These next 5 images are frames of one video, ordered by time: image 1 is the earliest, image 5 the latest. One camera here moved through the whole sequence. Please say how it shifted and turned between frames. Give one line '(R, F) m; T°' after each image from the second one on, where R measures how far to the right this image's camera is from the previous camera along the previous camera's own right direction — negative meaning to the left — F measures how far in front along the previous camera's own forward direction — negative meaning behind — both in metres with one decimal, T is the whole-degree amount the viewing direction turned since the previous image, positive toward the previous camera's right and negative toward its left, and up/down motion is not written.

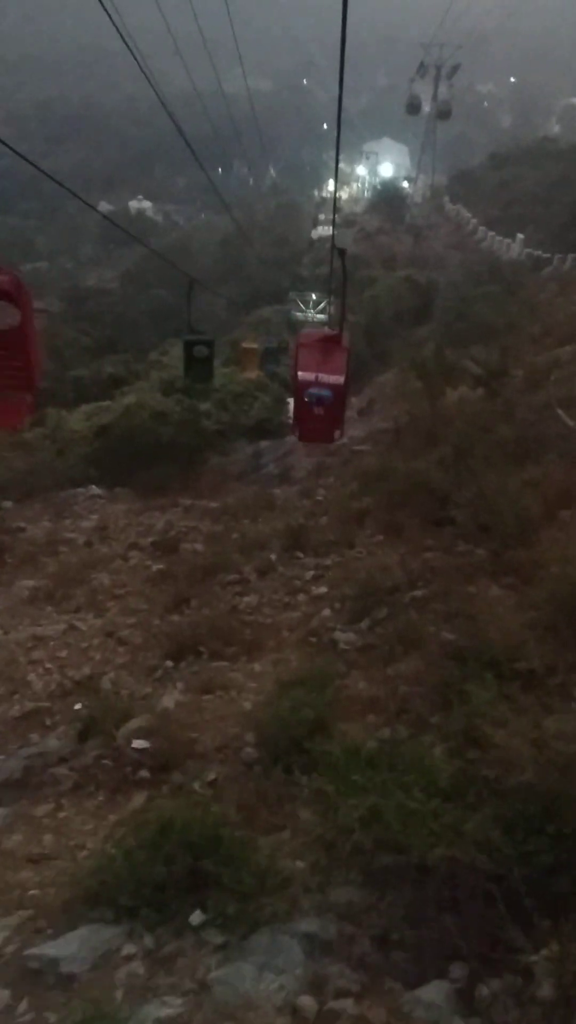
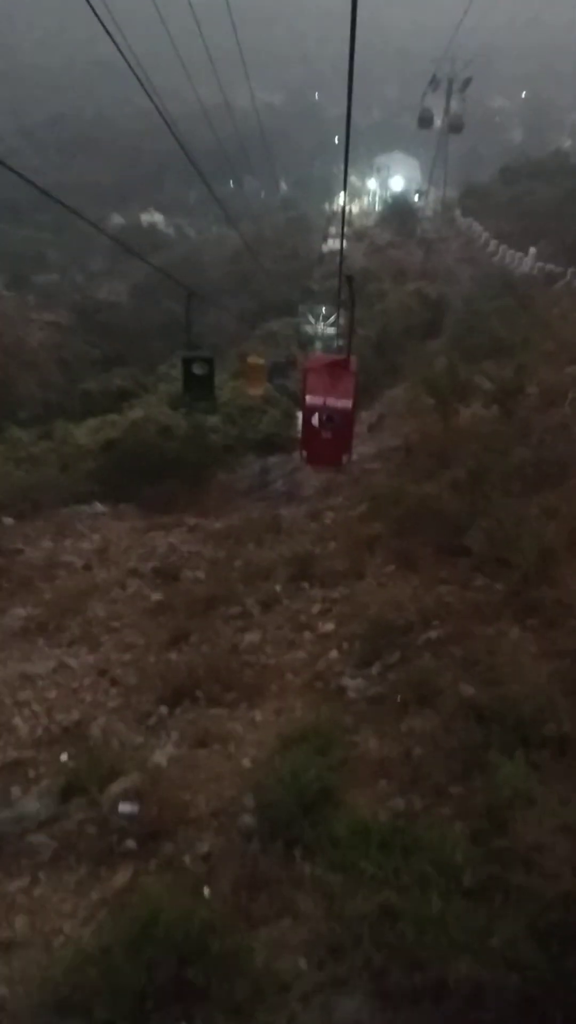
(0.0, +0.5) m; -1°
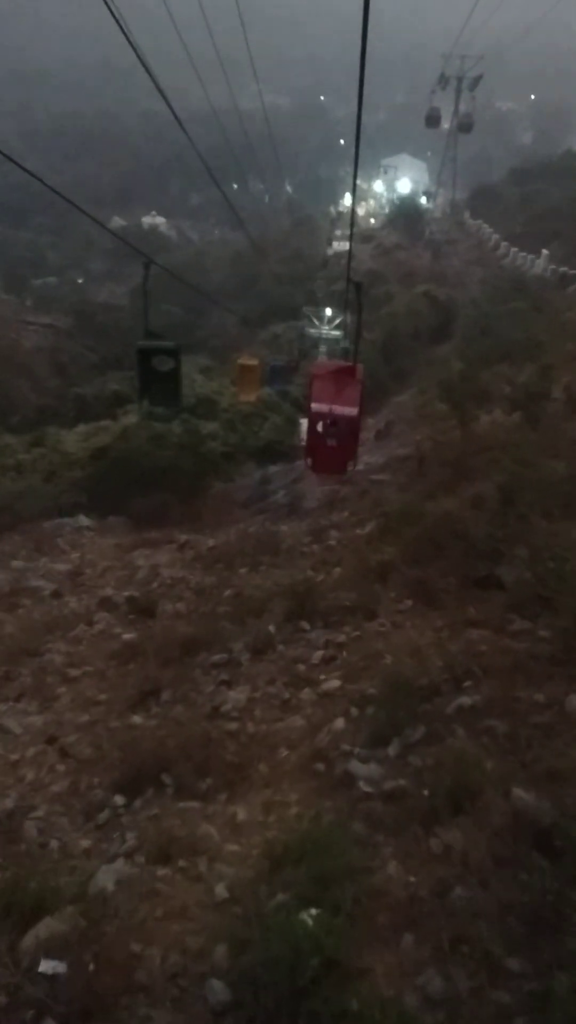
(0.0, +1.4) m; 0°
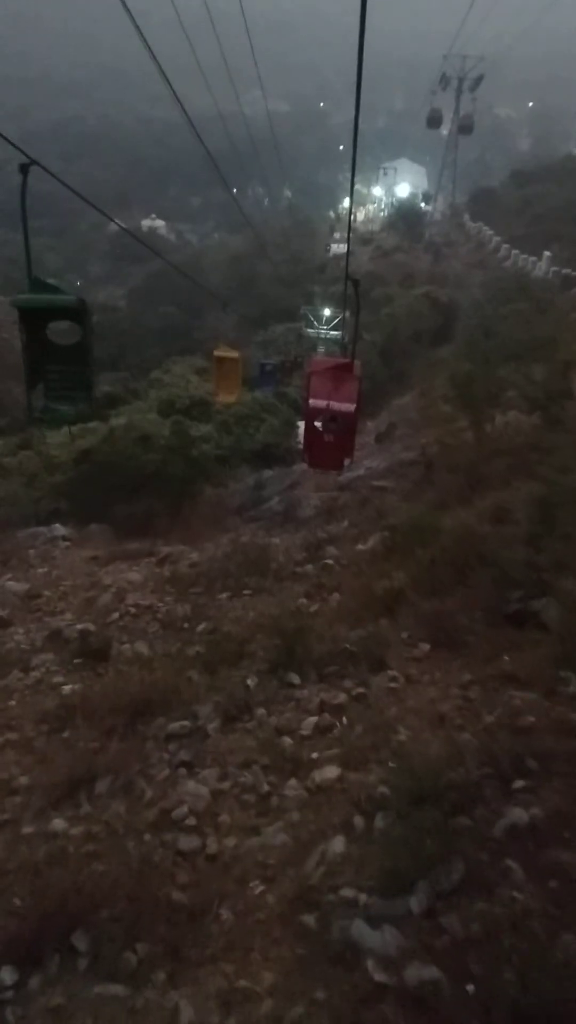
(+0.1, +1.7) m; 0°
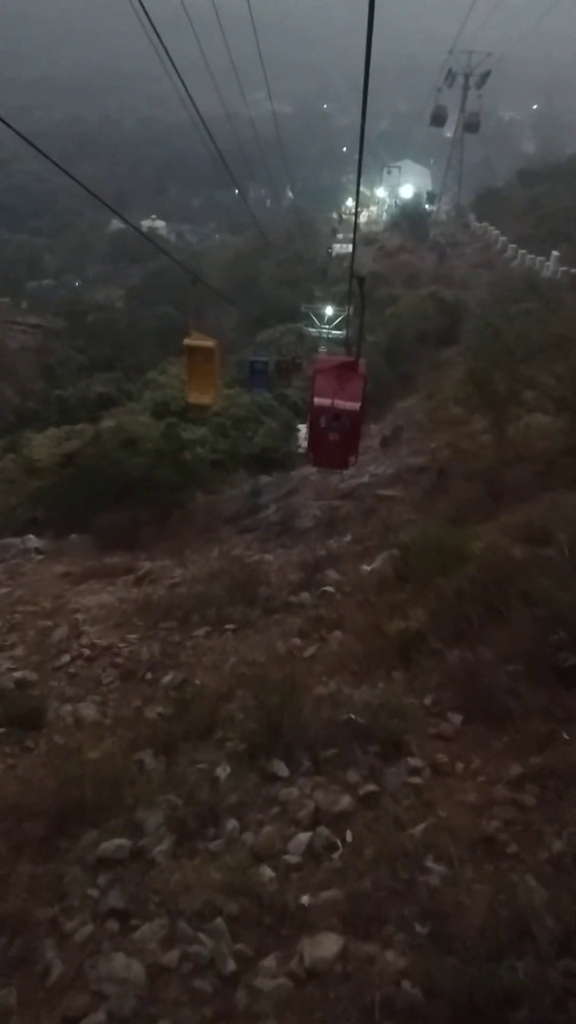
(+0.1, +1.5) m; 0°
